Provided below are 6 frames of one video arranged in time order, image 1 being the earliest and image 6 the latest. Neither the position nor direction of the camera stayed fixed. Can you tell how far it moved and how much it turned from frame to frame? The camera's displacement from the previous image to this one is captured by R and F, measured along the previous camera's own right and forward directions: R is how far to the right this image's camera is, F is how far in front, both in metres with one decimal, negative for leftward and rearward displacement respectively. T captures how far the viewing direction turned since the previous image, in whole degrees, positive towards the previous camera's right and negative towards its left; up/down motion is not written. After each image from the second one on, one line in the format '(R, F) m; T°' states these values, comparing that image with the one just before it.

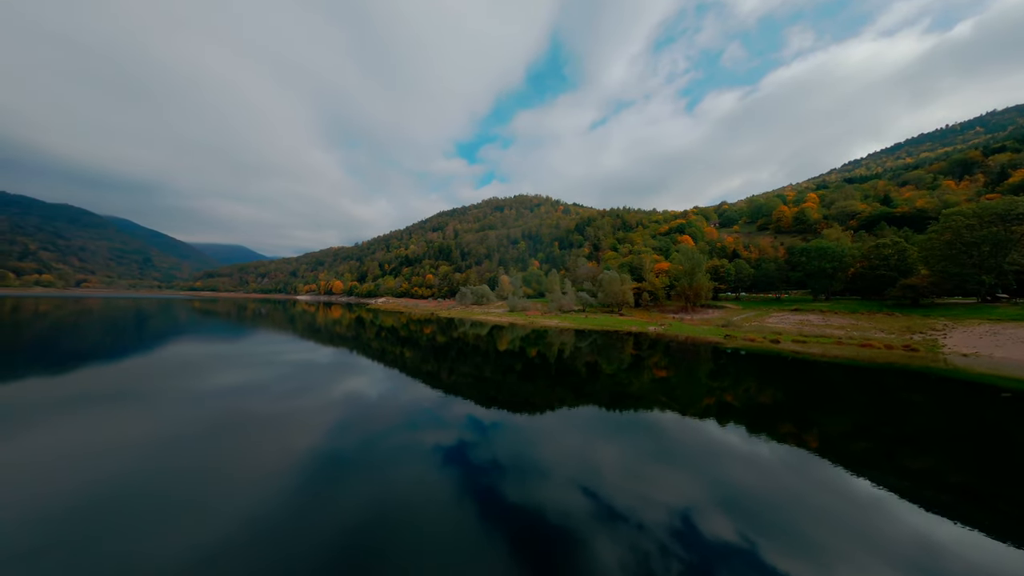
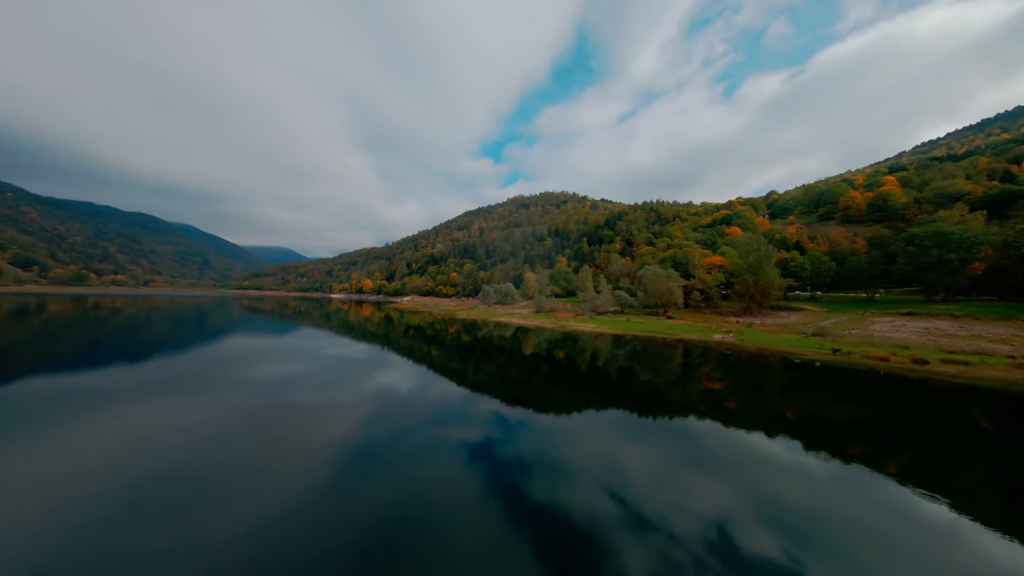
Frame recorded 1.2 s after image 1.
(0.0, +0.5) m; -5°
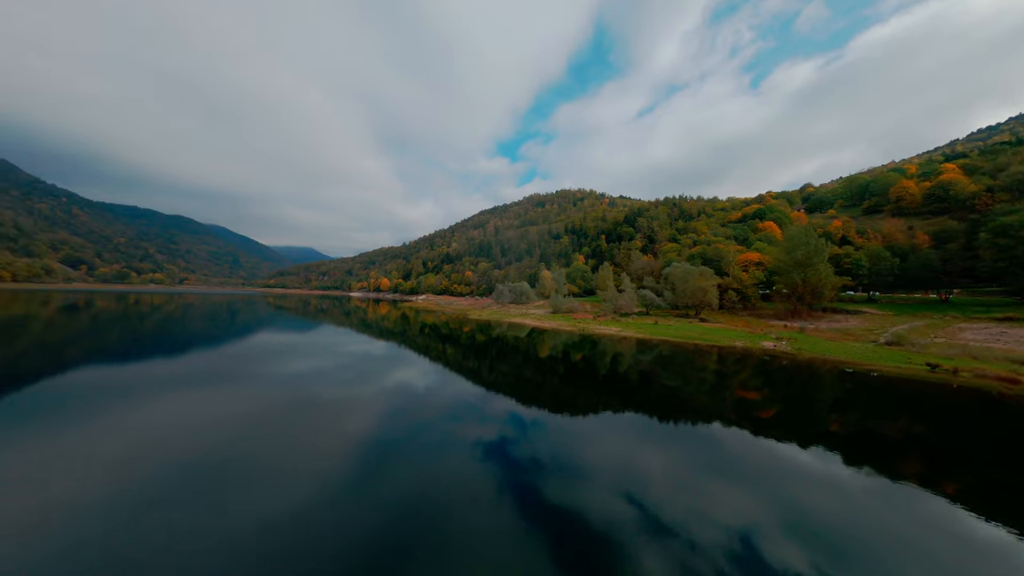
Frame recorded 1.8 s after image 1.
(0.0, +0.3) m; -3°
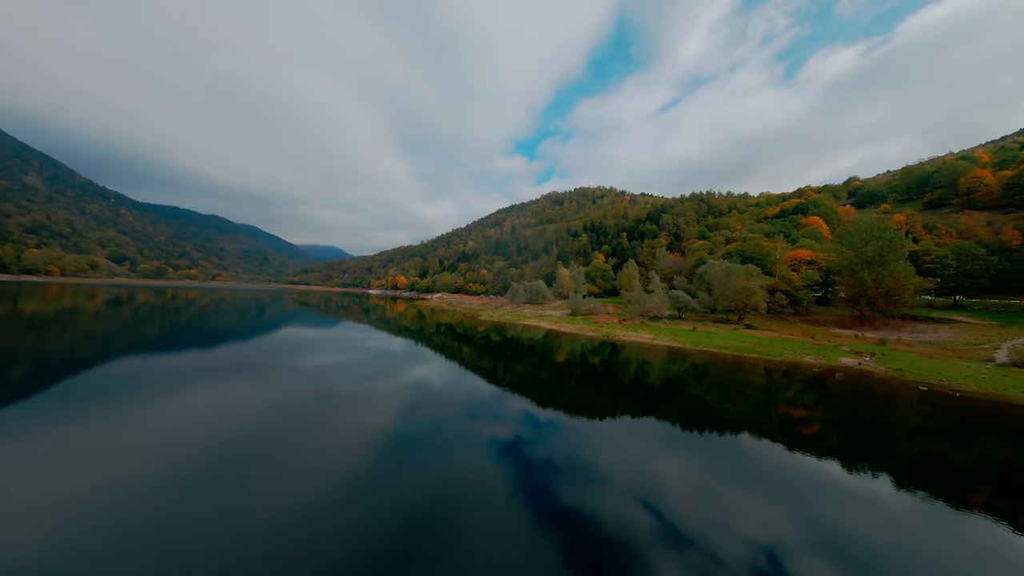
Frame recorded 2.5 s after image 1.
(0.0, +0.3) m; -3°
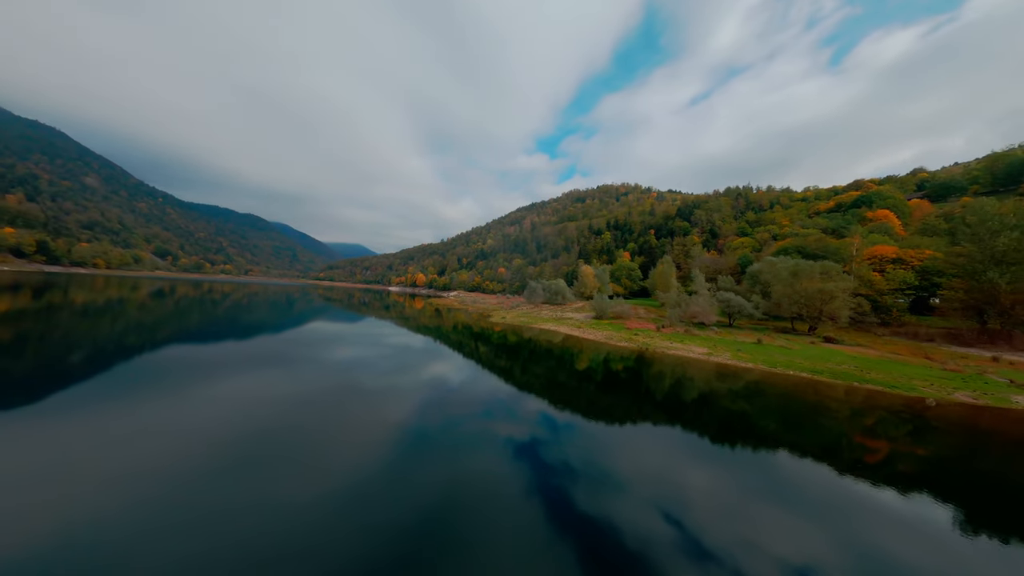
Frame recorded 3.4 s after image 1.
(0.0, +0.5) m; -4°
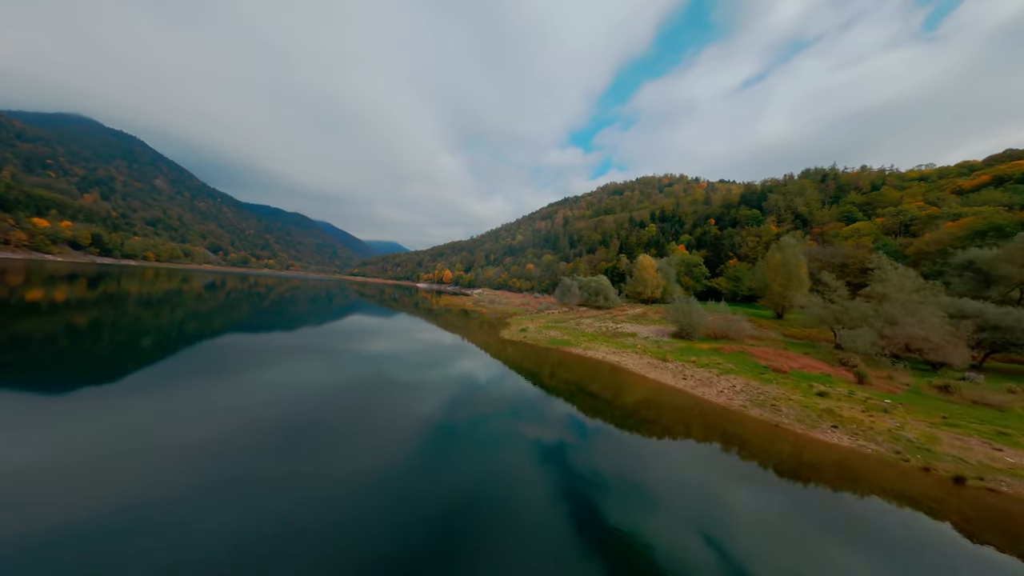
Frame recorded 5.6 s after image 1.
(0.0, +1.2) m; -6°
